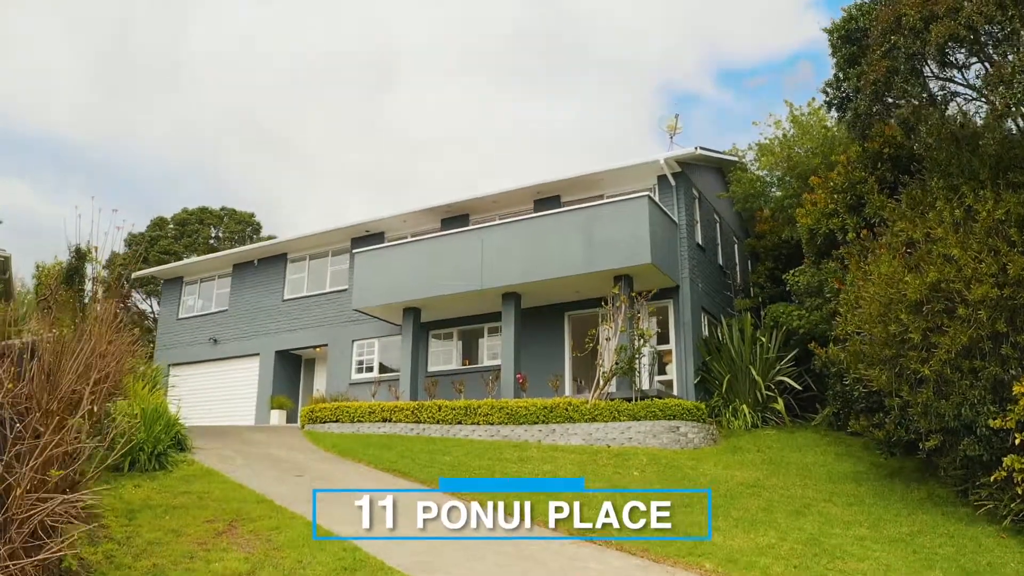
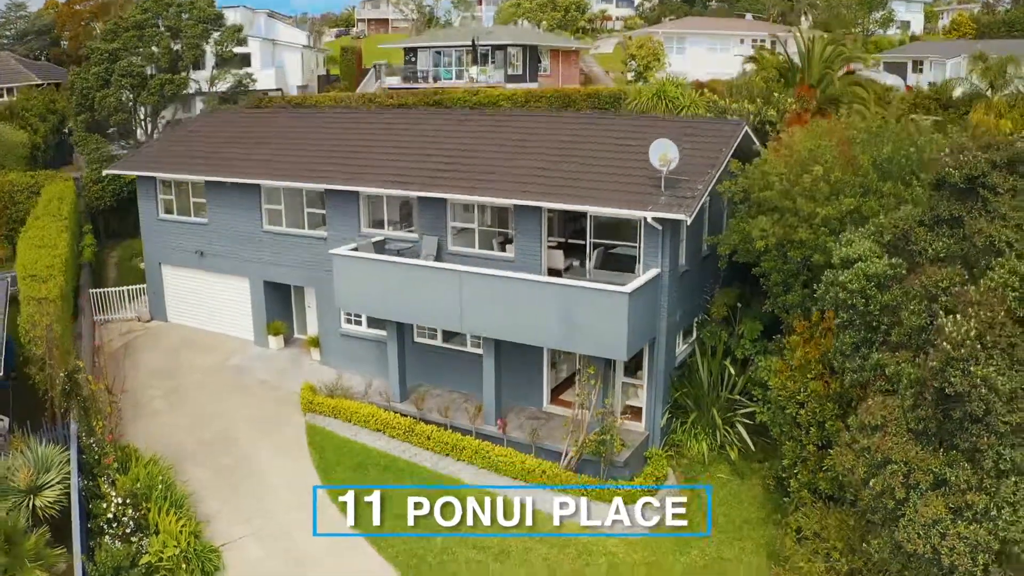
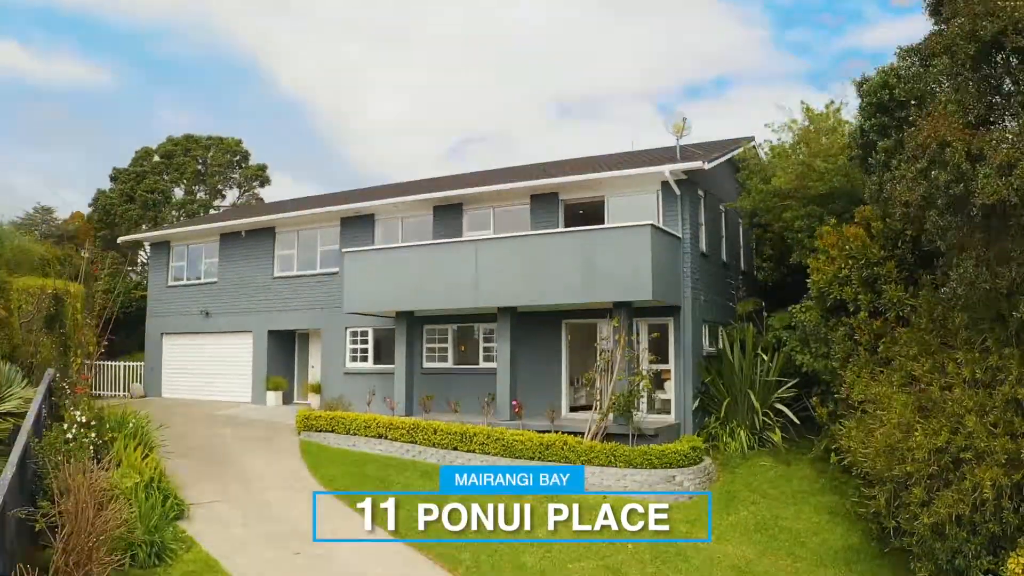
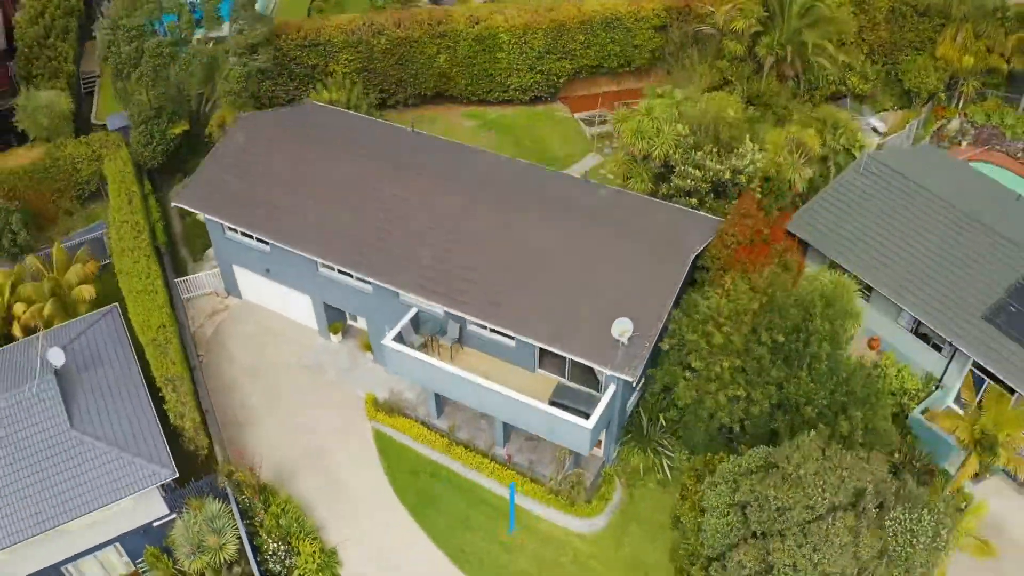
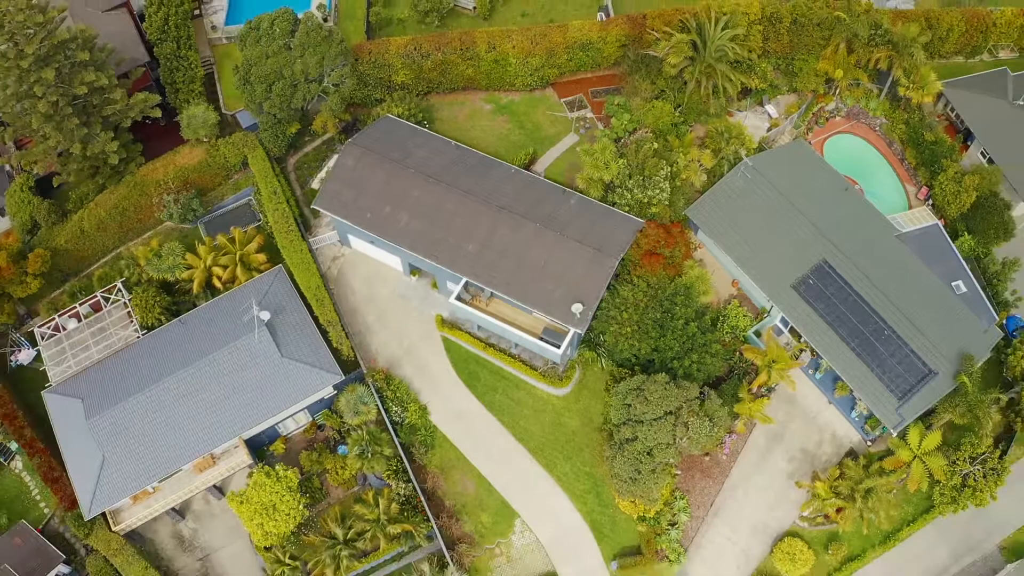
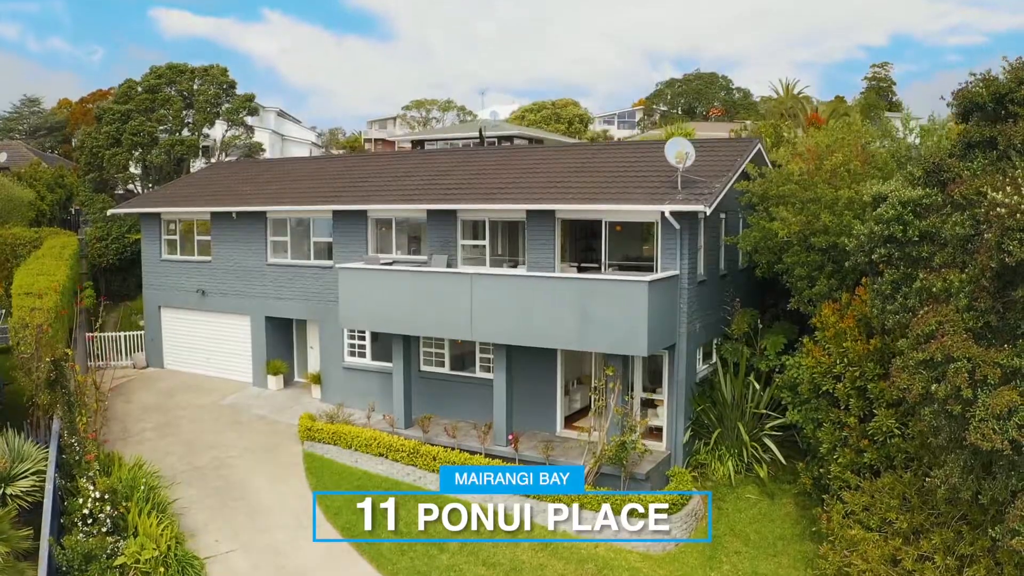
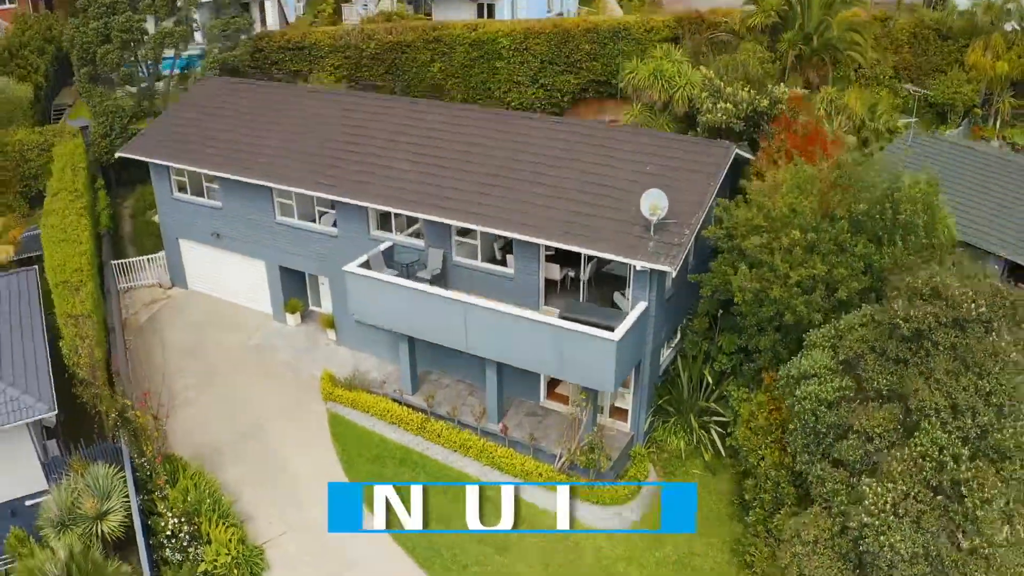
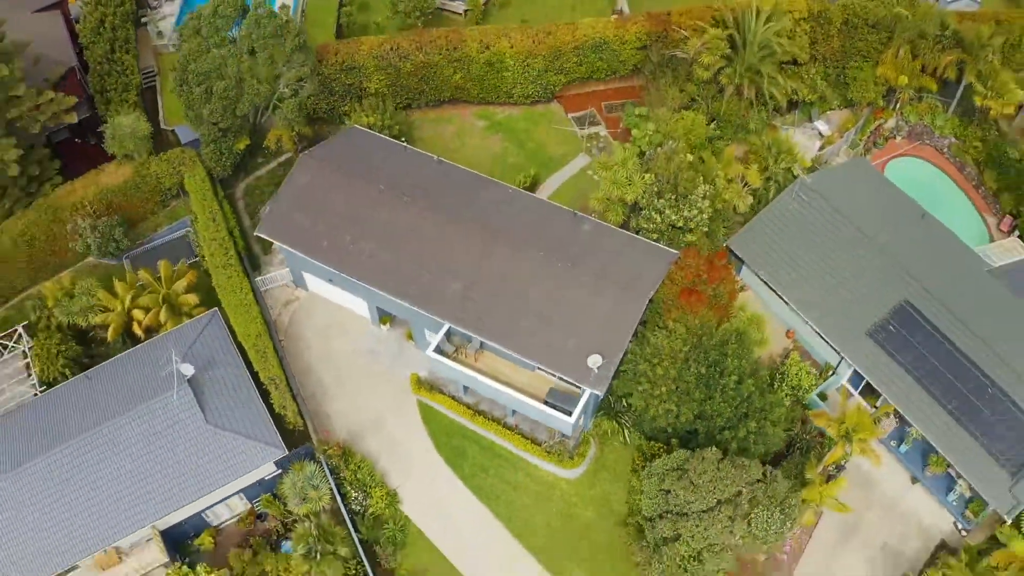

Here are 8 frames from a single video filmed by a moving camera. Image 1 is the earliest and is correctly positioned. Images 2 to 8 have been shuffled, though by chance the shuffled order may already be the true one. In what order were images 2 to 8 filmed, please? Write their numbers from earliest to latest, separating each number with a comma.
3, 6, 2, 7, 4, 8, 5
